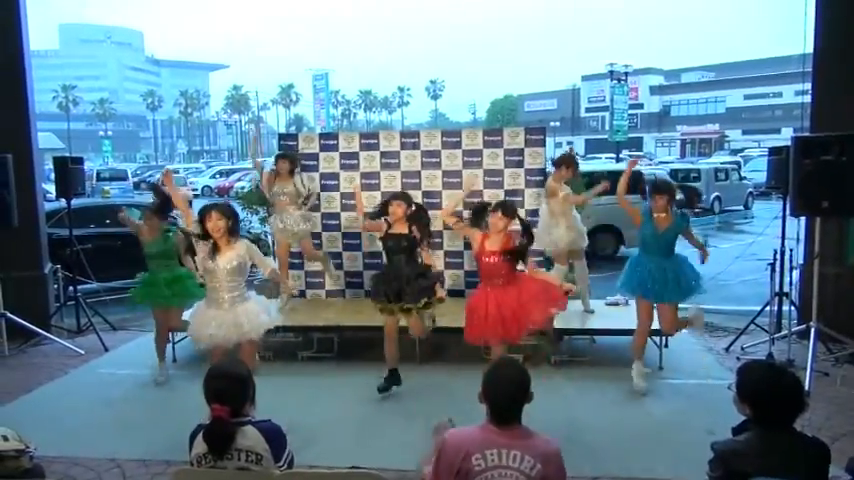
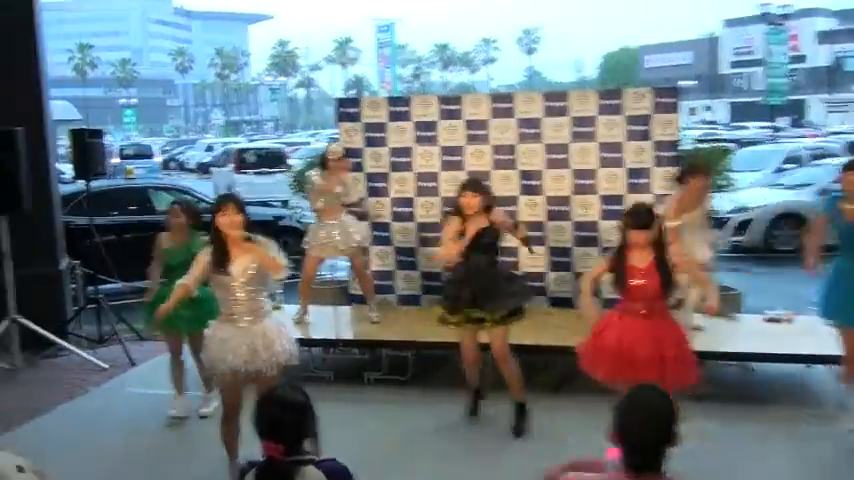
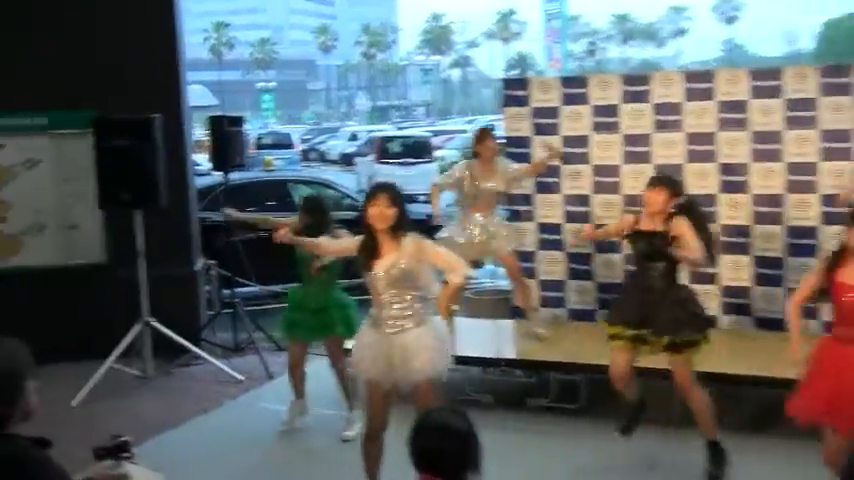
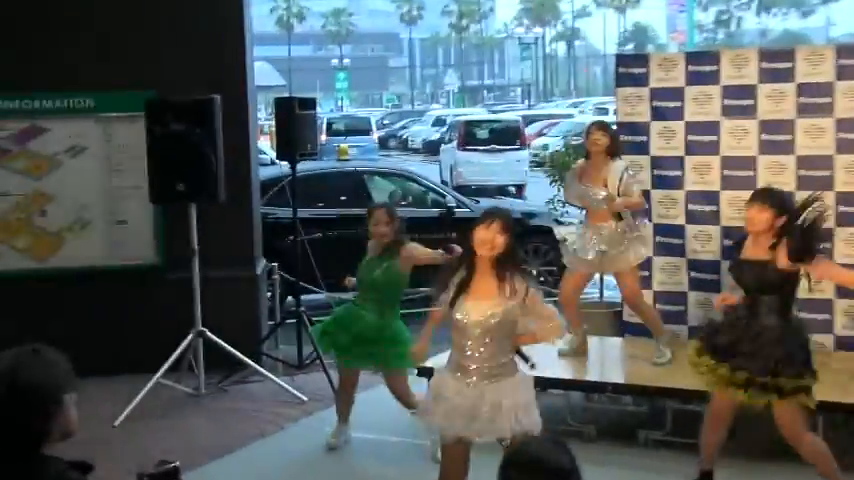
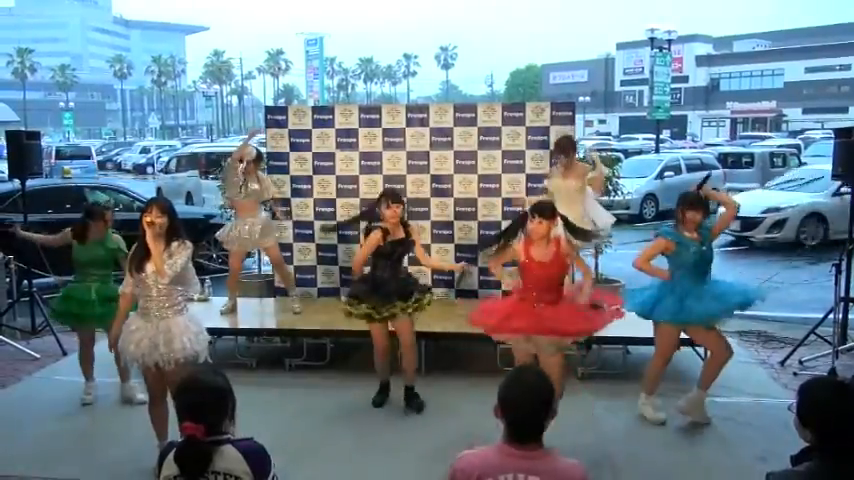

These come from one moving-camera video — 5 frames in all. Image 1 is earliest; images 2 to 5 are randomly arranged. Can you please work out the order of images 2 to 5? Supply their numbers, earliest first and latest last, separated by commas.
5, 2, 3, 4
